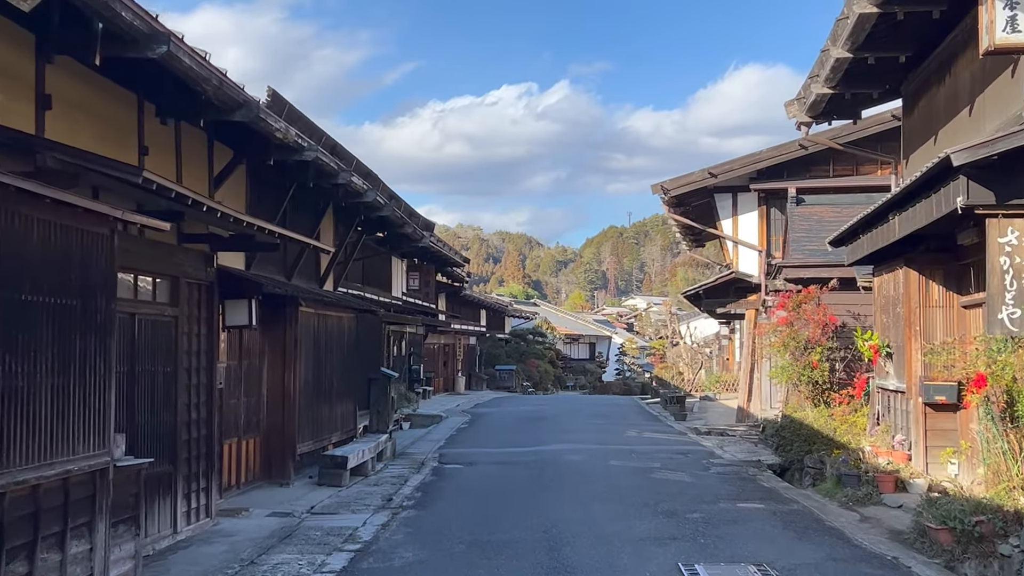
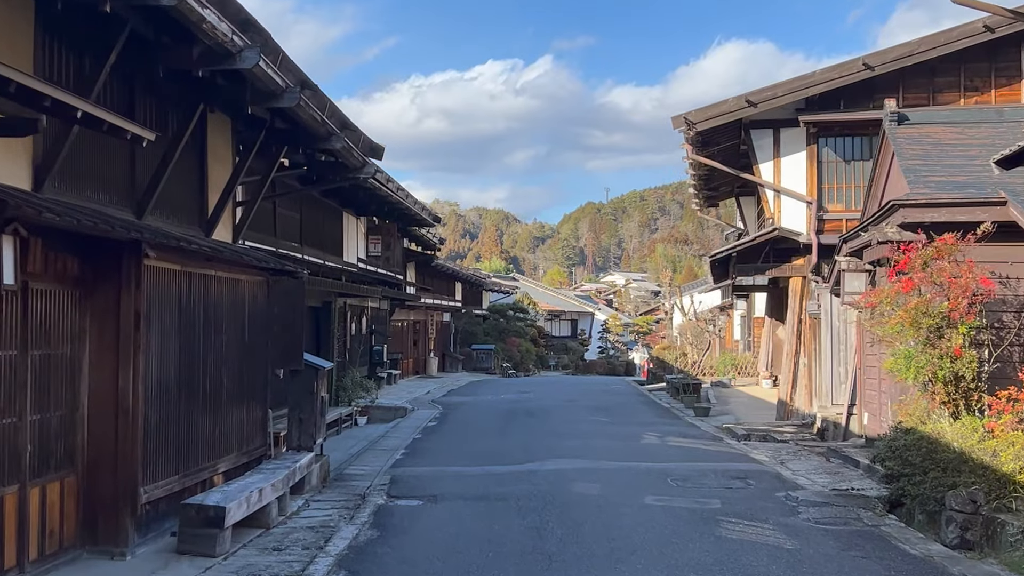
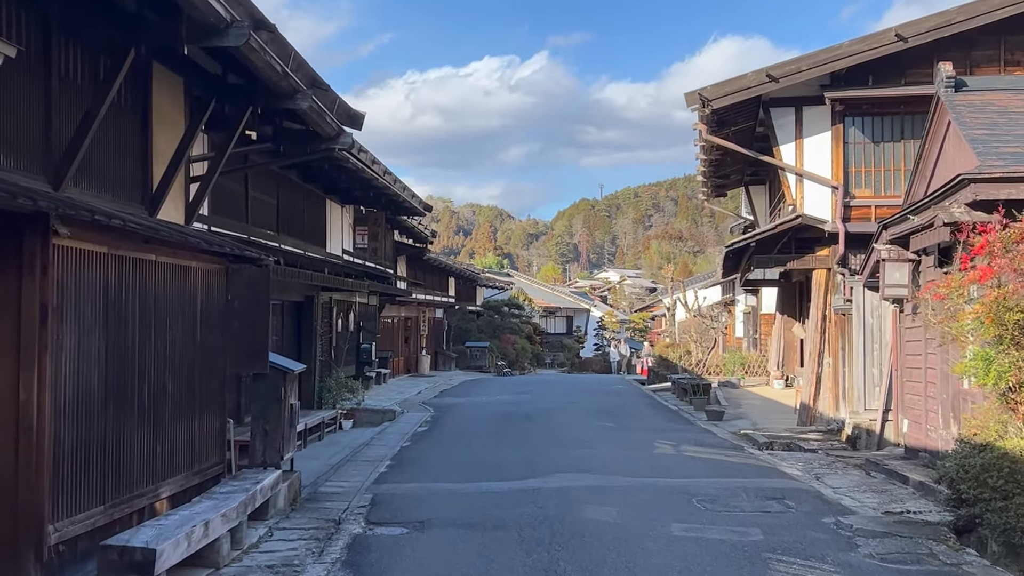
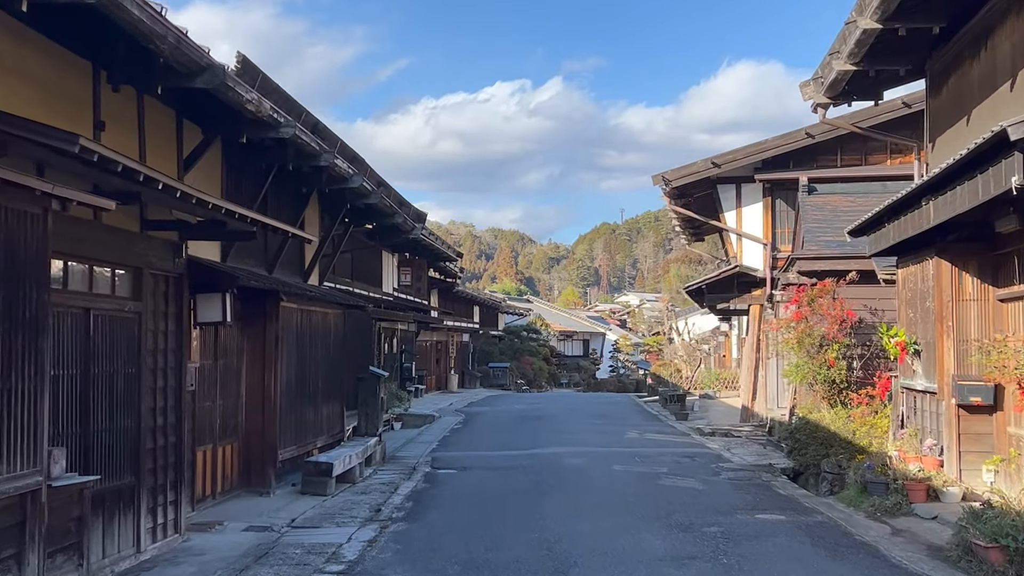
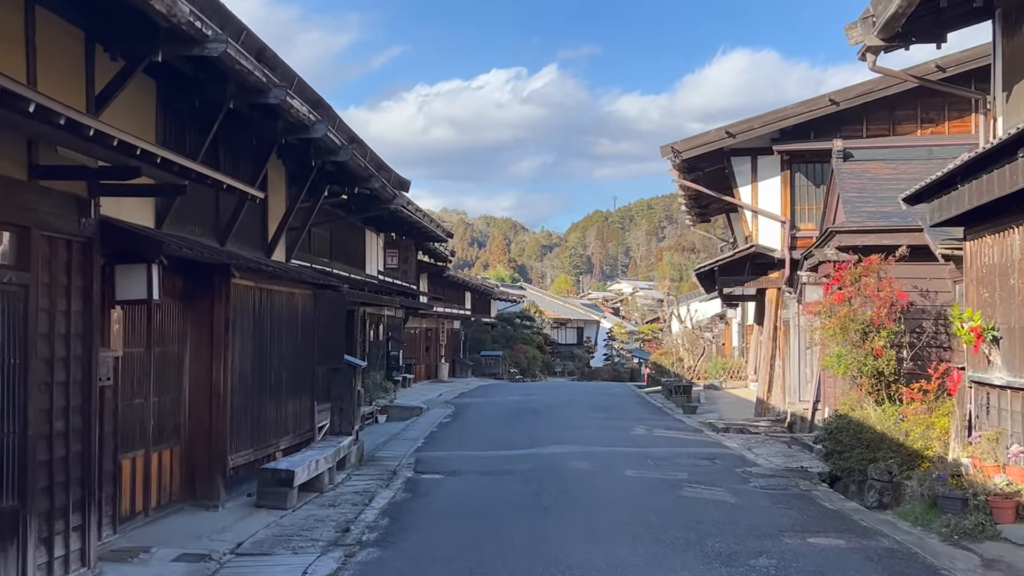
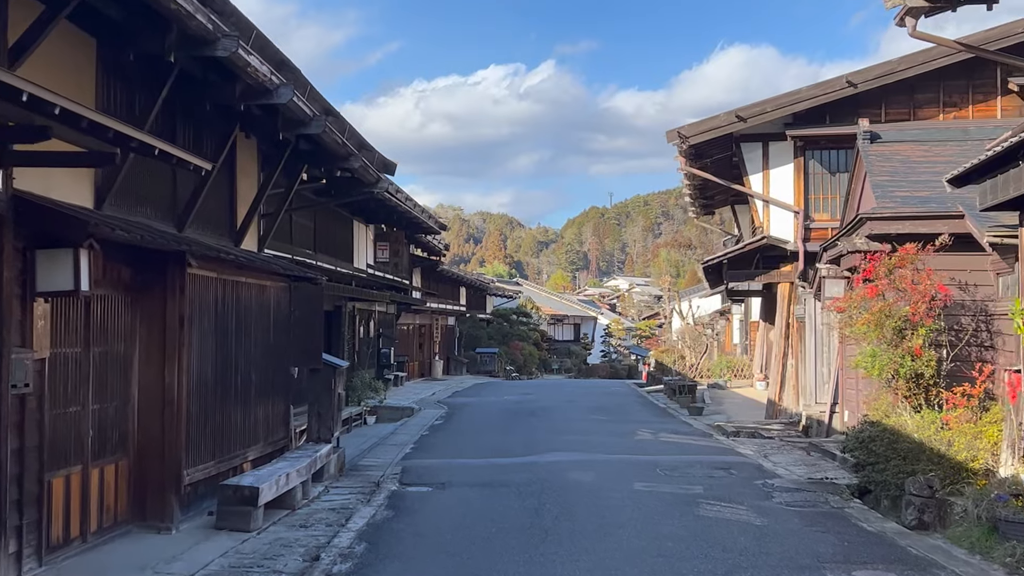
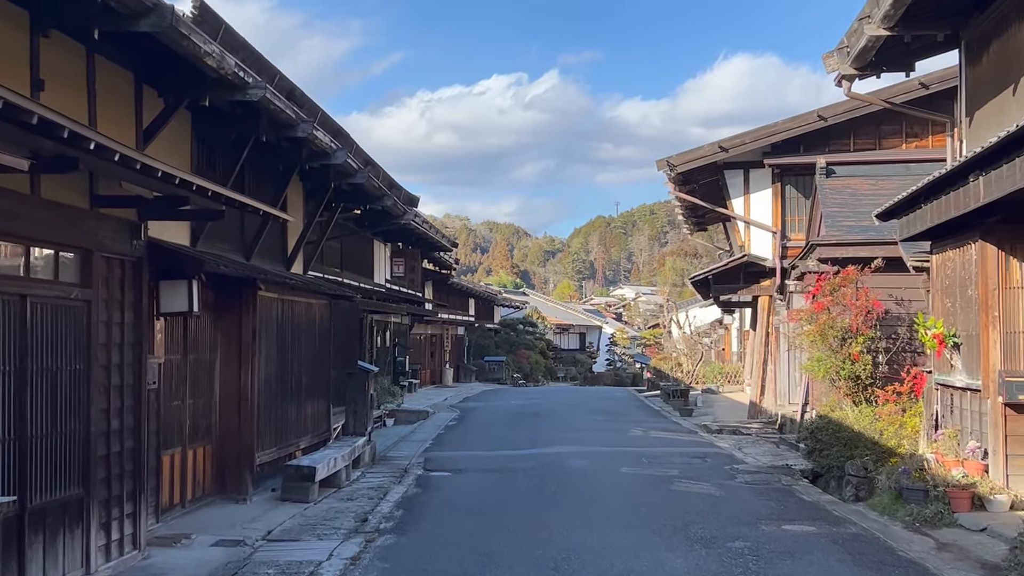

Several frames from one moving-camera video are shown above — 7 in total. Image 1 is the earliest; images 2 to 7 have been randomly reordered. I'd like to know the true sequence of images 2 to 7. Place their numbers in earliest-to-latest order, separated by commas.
4, 7, 5, 6, 2, 3
